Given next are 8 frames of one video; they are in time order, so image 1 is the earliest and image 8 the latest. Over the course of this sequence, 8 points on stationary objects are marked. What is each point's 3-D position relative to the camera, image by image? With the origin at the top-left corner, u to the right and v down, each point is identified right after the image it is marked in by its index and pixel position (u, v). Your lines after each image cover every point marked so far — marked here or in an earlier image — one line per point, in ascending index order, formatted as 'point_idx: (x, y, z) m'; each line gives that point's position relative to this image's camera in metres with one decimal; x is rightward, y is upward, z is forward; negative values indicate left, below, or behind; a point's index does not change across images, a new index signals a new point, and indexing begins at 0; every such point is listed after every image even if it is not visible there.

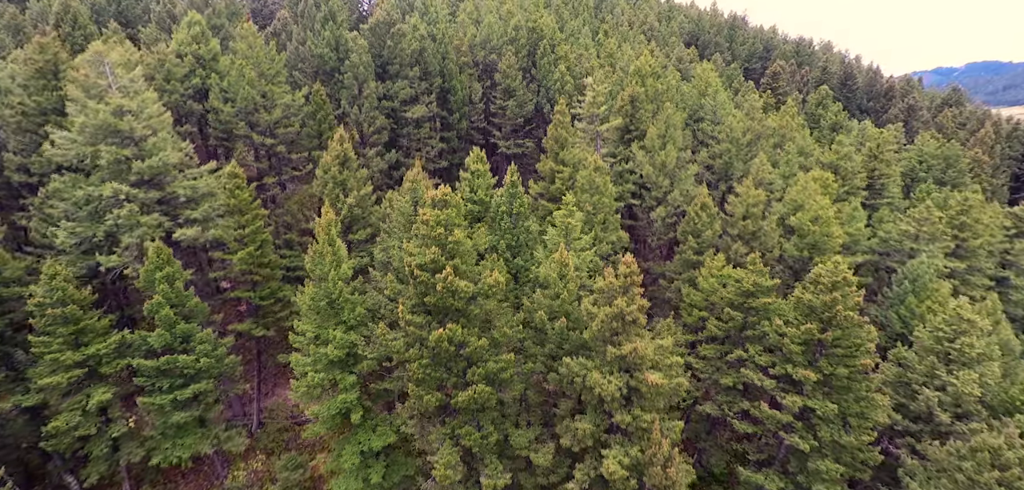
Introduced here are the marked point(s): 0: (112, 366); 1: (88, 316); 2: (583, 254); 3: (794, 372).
0: (-16.6, -5.1, +19.8) m
1: (-17.4, -2.9, +19.5) m
2: (+3.0, -0.3, +19.9) m
3: (+10.6, -4.8, +17.8) m
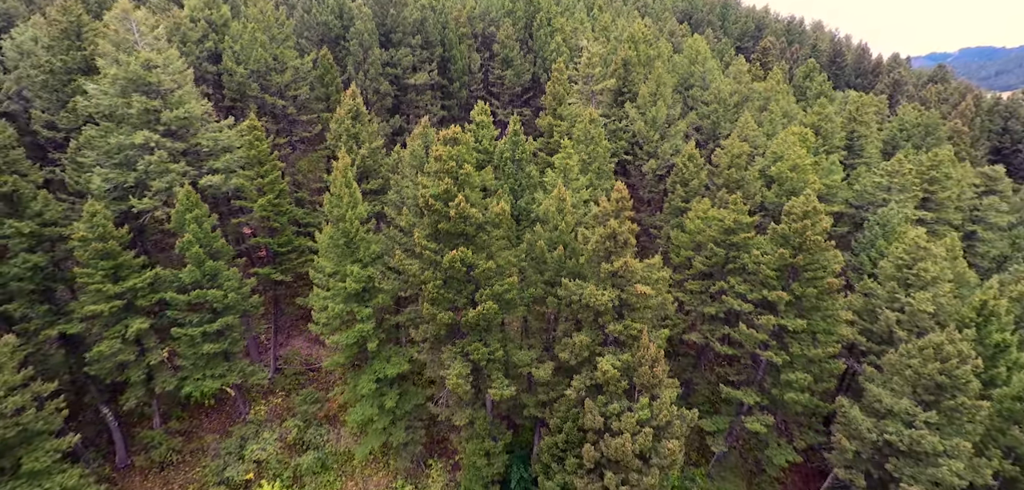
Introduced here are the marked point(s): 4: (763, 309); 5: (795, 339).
0: (-16.5, -2.5, +21.5) m
1: (-17.3, -0.3, +21.2) m
2: (+3.1, +2.4, +21.7) m
3: (+10.8, -2.1, +19.8) m
4: (+10.5, -2.7, +19.8) m
5: (+11.9, -3.9, +20.0) m
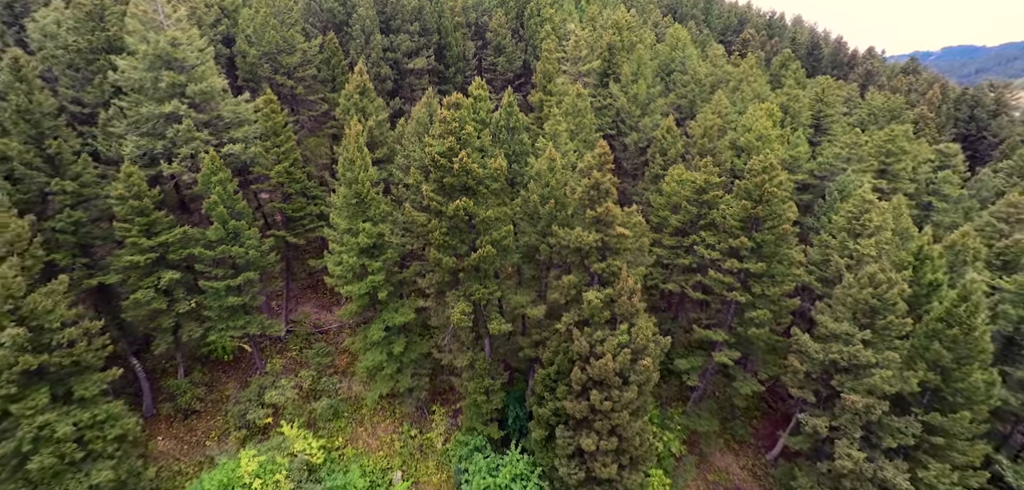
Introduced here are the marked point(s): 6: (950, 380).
0: (-16.7, -0.5, +23.8) m
1: (-17.5, +1.7, +23.4) m
2: (+2.9, +4.6, +24.3) m
3: (+10.6, +0.1, +22.6) m
4: (+10.3, -0.5, +22.5) m
5: (+11.7, -1.7, +22.7) m
6: (+17.2, -5.3, +18.6) m
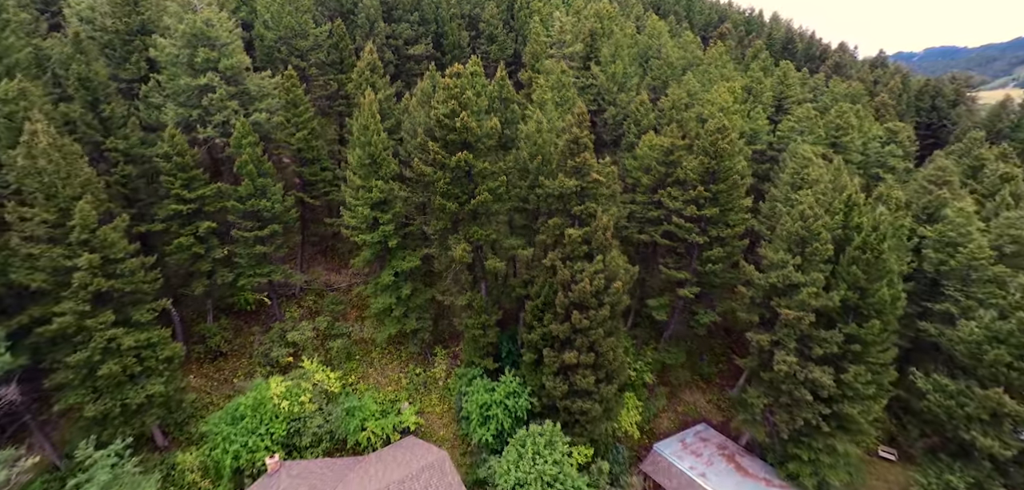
0: (-17.1, +2.2, +27.3) m
1: (-17.9, +4.3, +26.9) m
2: (+2.4, +7.3, +28.2) m
3: (+10.2, +2.9, +26.5) m
4: (+9.9, +2.3, +26.5) m
5: (+11.4, +1.1, +26.7) m
6: (+16.9, -2.5, +22.7) m
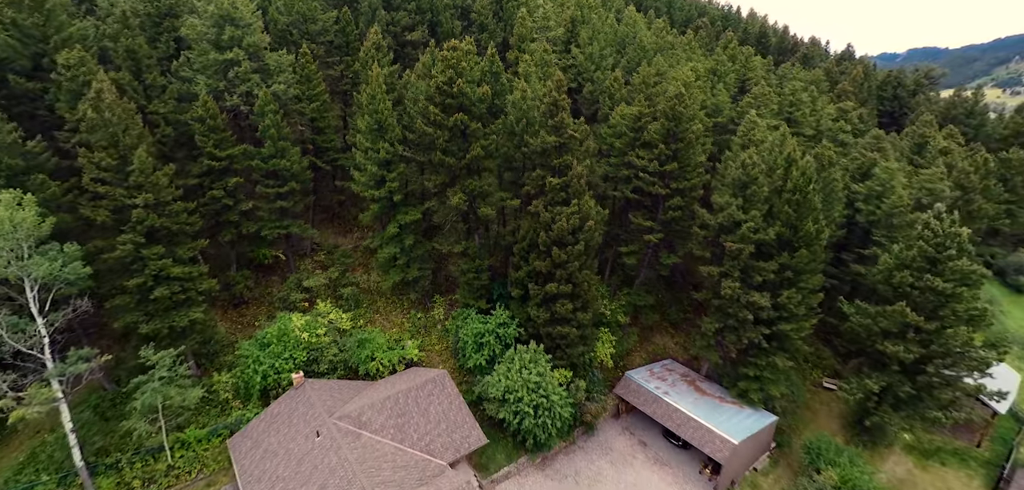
0: (-17.8, +5.2, +31.2) m
1: (-18.7, +7.4, +30.8) m
2: (+1.7, +10.5, +32.5) m
3: (+9.5, +6.1, +31.0) m
4: (+9.2, +5.5, +30.9) m
5: (+10.7, +4.2, +31.1) m
6: (+16.3, +0.7, +27.2) m
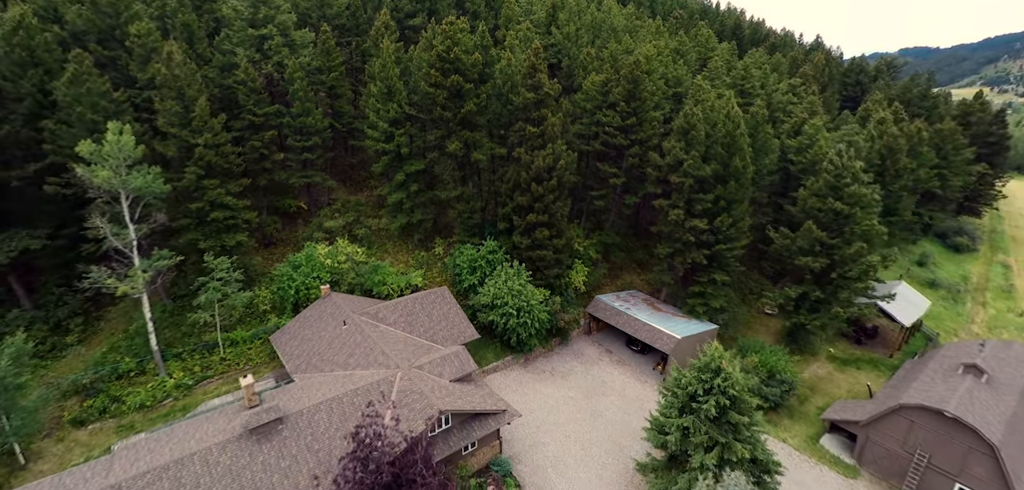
0: (-18.8, +9.7, +37.5) m
1: (-19.7, +11.9, +37.2) m
2: (+0.6, +15.0, +38.9) m
3: (+8.5, +10.7, +37.5) m
4: (+8.2, +10.1, +37.4) m
5: (+9.7, +8.9, +37.6) m
6: (+15.4, +5.4, +33.8) m
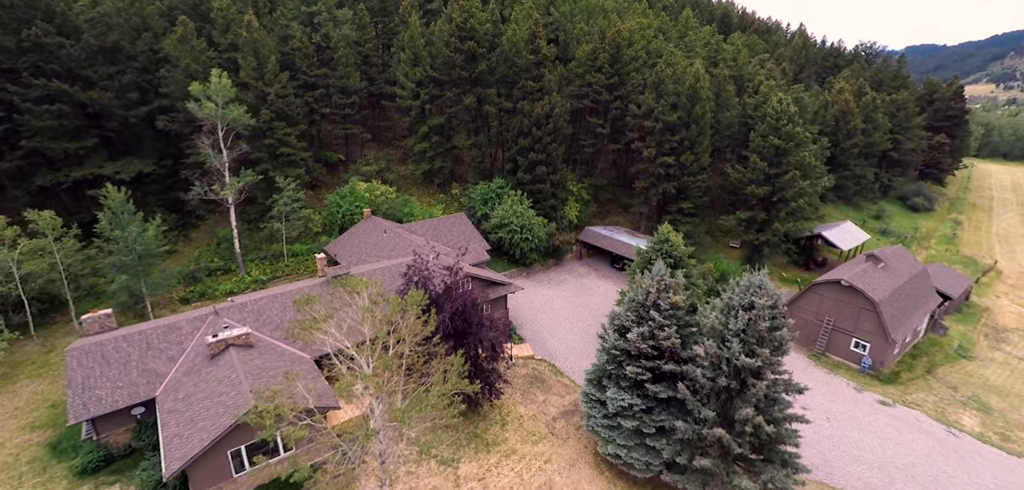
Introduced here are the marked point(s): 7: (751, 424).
0: (-18.3, +15.8, +46.0) m
1: (-19.2, +17.9, +45.6) m
2: (+1.1, +21.1, +47.1) m
3: (+8.9, +16.7, +45.6) m
4: (+8.7, +16.1, +45.5) m
5: (+10.1, +14.9, +45.8) m
6: (+15.8, +11.4, +41.8) m
7: (+9.4, -7.0, +18.8) m
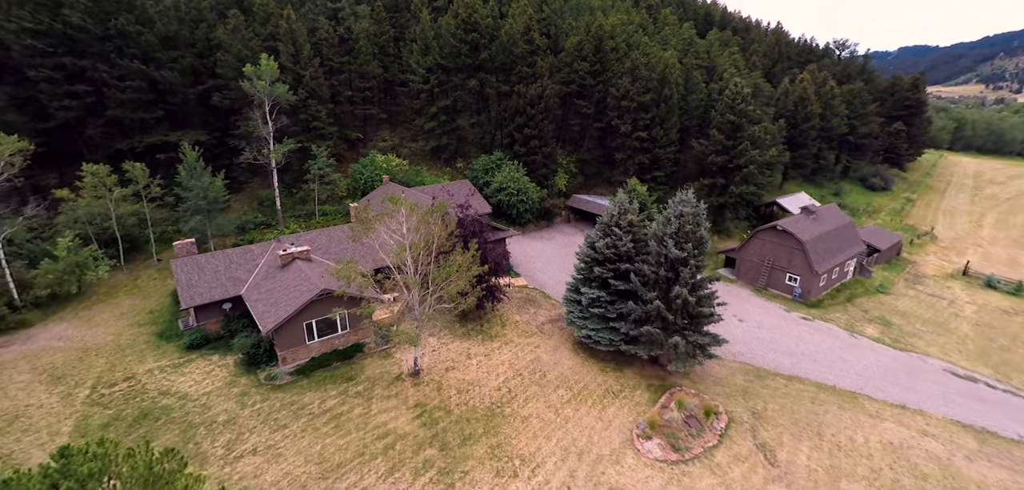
0: (-18.6, +19.8, +53.2) m
1: (-19.5, +21.9, +52.8) m
2: (+0.8, +25.1, +54.5) m
3: (+8.7, +20.8, +53.0) m
4: (+8.4, +20.1, +52.9) m
5: (+9.8, +18.9, +53.2) m
6: (+15.5, +15.4, +49.3) m
7: (+9.3, -3.0, +26.2) m
